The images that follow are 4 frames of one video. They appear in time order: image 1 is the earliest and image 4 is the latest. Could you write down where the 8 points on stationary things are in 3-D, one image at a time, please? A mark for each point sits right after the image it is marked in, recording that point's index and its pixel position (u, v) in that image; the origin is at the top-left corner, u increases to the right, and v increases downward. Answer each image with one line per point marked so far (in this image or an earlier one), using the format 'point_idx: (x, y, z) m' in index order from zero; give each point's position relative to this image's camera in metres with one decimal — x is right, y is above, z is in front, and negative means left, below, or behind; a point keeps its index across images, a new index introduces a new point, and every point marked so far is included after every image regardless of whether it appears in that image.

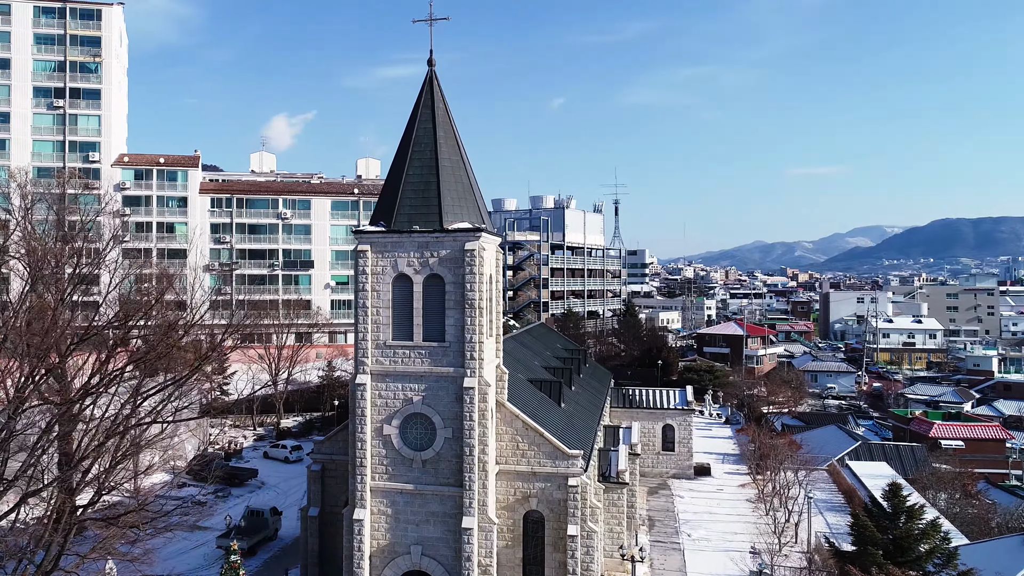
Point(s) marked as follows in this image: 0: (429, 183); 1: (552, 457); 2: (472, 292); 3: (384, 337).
0: (-1.7, +2.1, +17.8) m
1: (+0.9, -3.7, +19.1) m
2: (-0.8, -0.1, +17.2) m
3: (-2.6, -1.0, +17.8) m
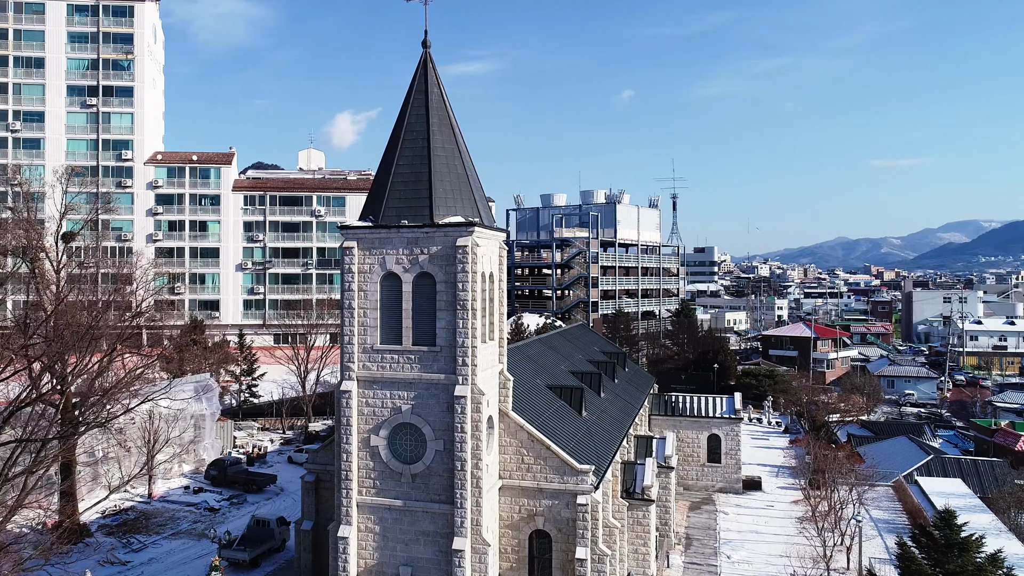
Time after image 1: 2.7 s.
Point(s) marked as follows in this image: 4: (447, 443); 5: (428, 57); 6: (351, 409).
0: (-1.7, +2.1, +16.4) m
1: (+0.9, -3.6, +17.4) m
2: (-0.9, -0.1, +15.7) m
3: (-2.6, -1.0, +16.4) m
4: (-1.2, -2.8, +16.1) m
5: (-1.6, +4.4, +16.9) m
6: (-3.0, -2.3, +16.4) m
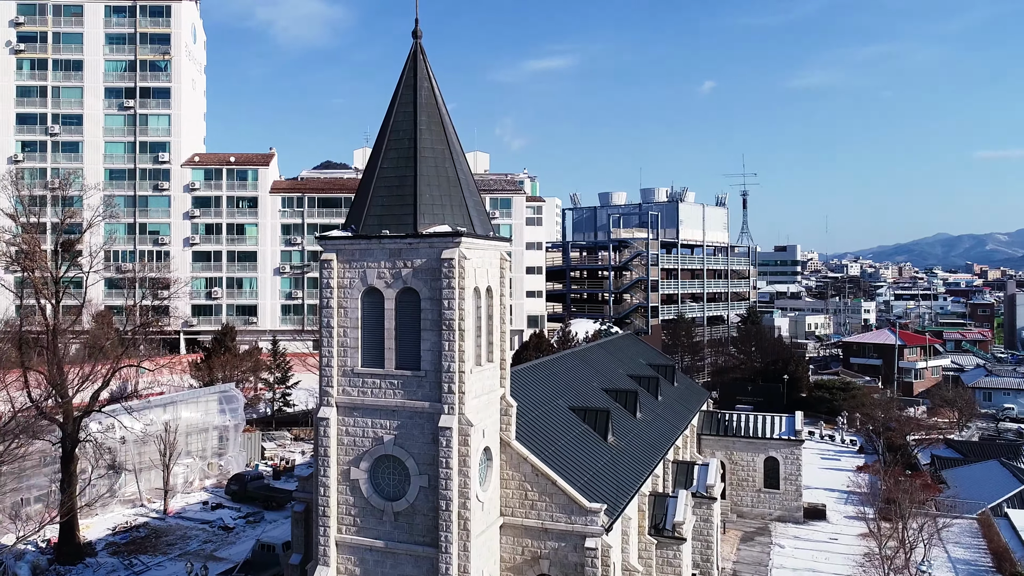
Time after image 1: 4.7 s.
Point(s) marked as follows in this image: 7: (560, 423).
0: (-1.8, +1.8, +14.7) m
1: (+1.0, -3.9, +15.5) m
2: (-1.0, -0.4, +14.0) m
3: (-2.7, -1.3, +14.9) m
4: (-1.3, -3.1, +14.4) m
5: (-1.6, +4.1, +15.2) m
6: (-3.1, -2.5, +14.9) m
7: (+1.0, -2.8, +18.4) m
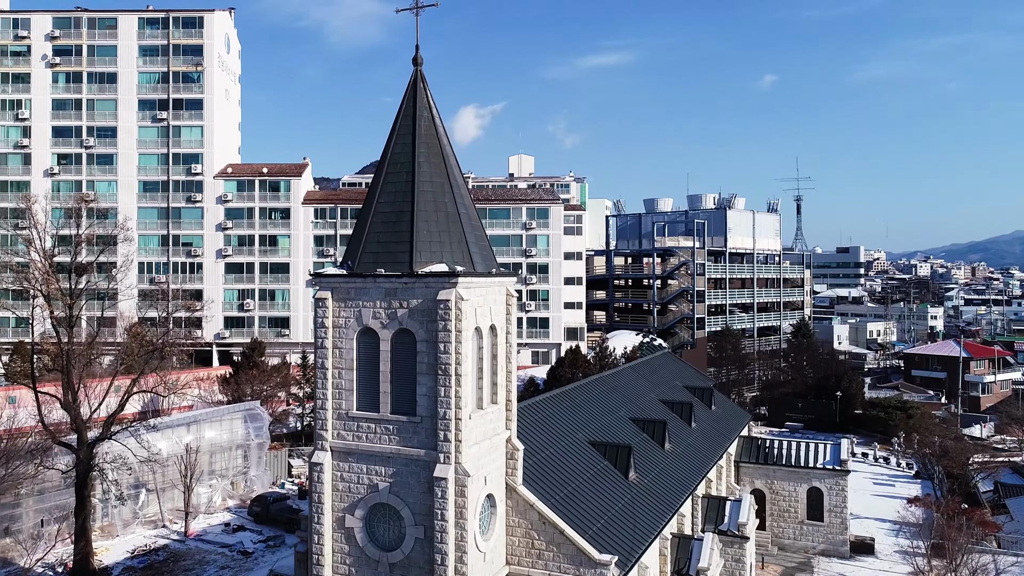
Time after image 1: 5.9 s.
0: (-1.8, +1.2, +13.9) m
1: (+1.0, -4.6, +14.5) m
2: (-1.0, -1.0, +13.1) m
3: (-2.7, -1.9, +14.1) m
4: (-1.3, -3.7, +13.6) m
5: (-1.5, +3.5, +14.3) m
6: (-3.0, -3.1, +14.2) m
7: (+1.3, -3.4, +17.4) m
